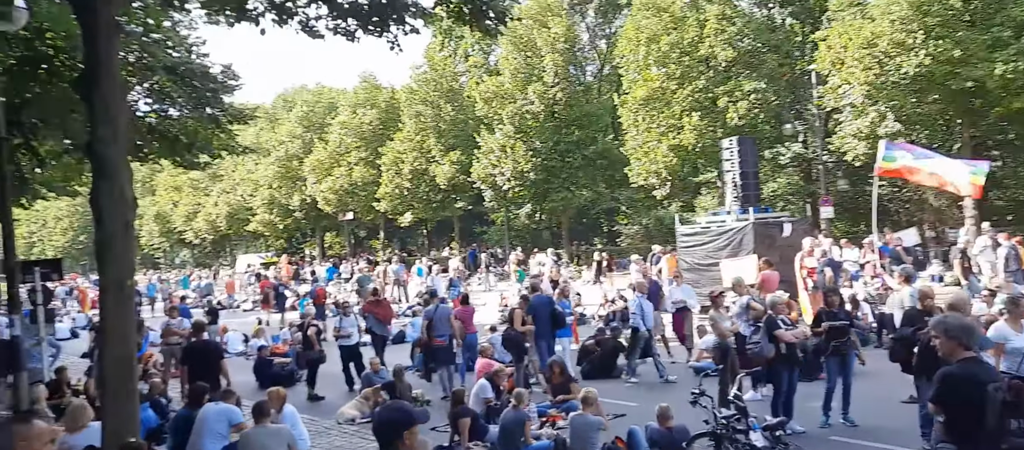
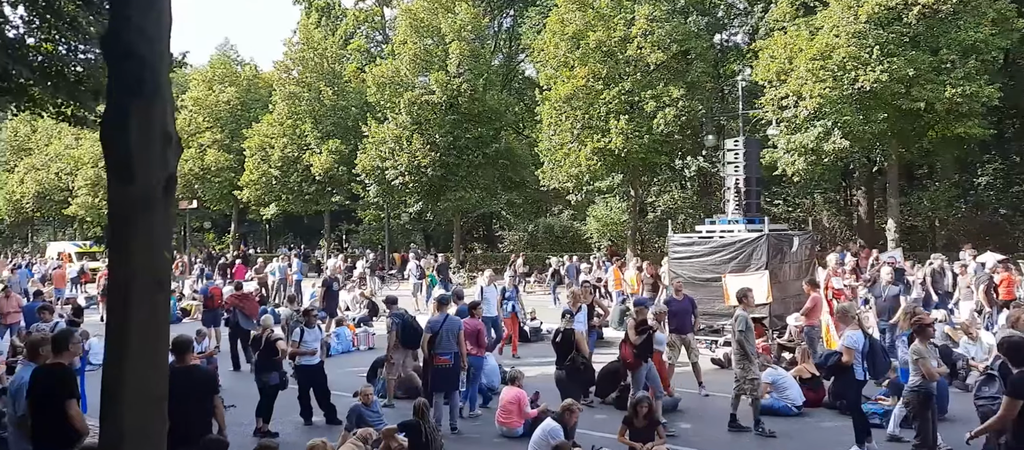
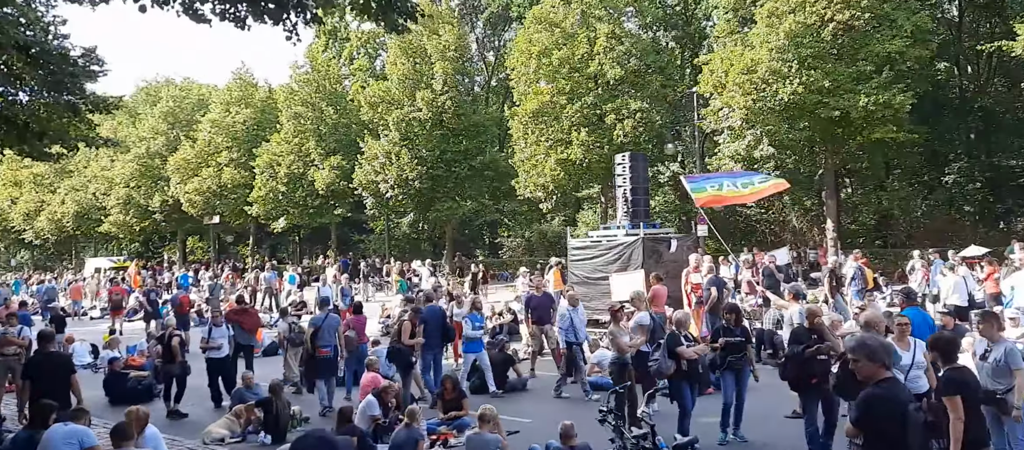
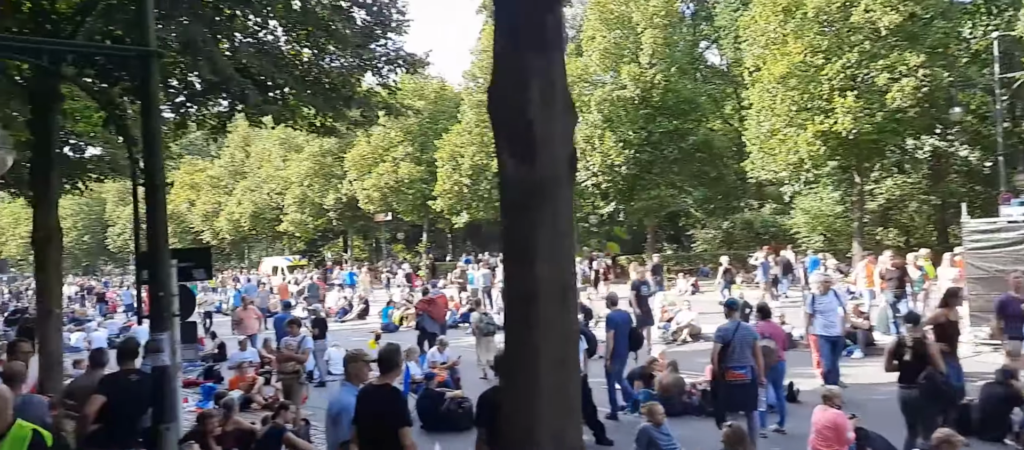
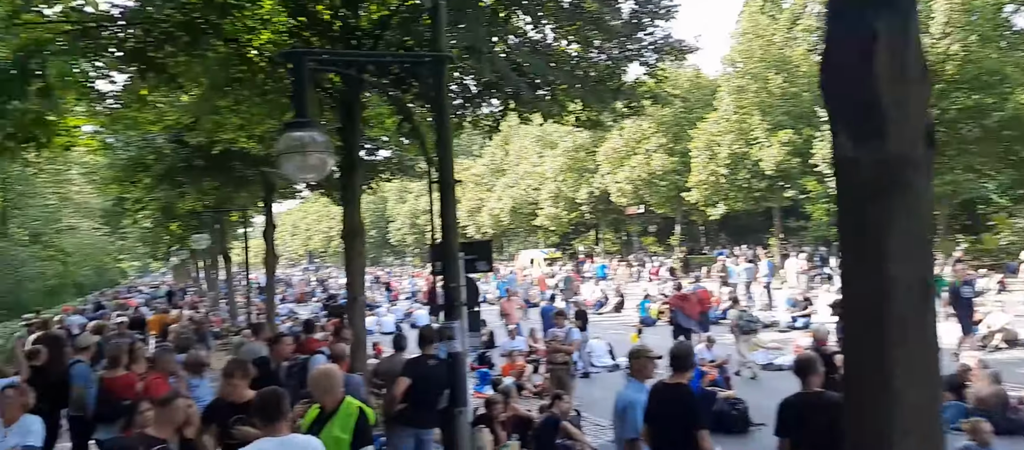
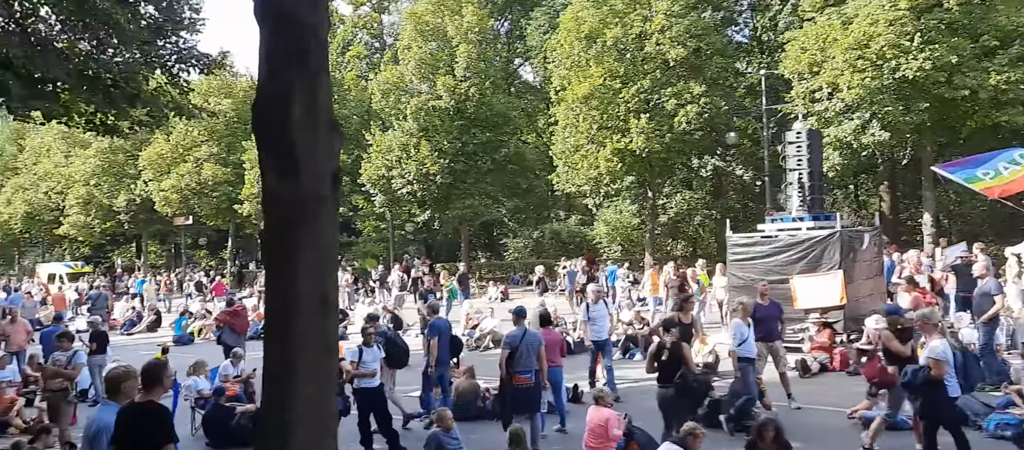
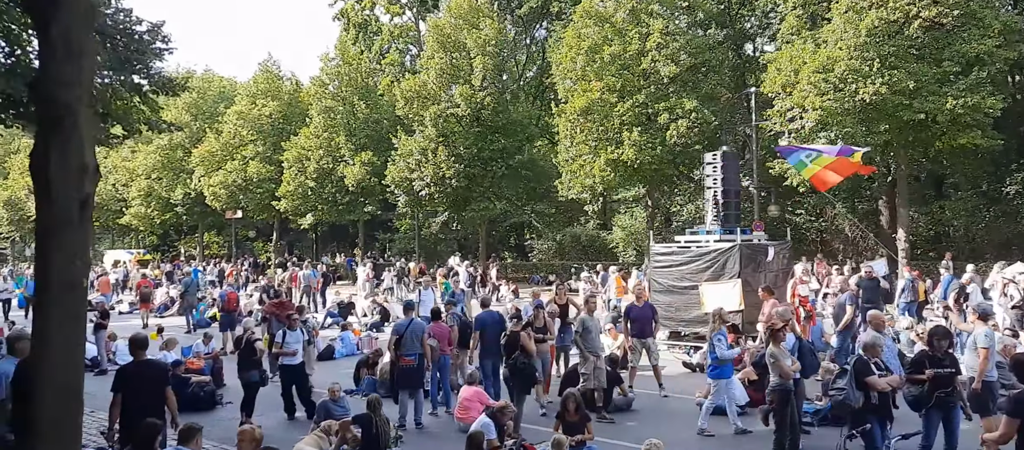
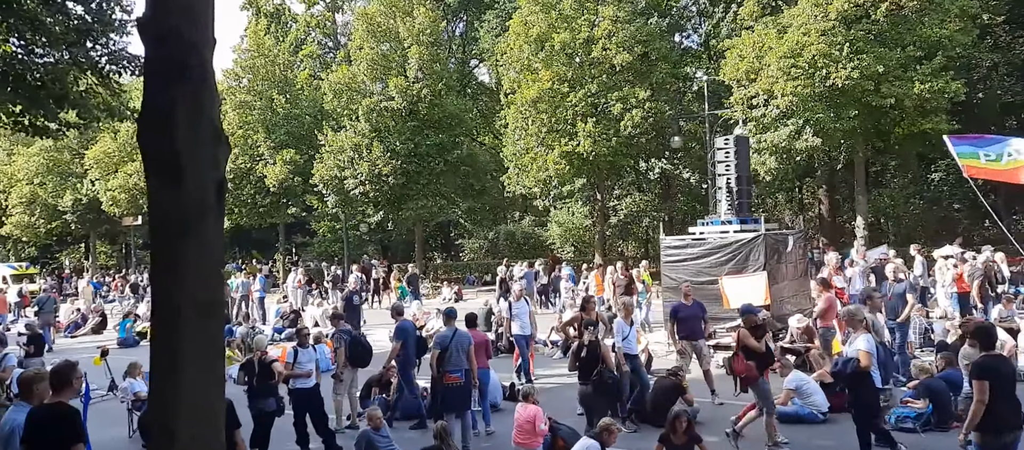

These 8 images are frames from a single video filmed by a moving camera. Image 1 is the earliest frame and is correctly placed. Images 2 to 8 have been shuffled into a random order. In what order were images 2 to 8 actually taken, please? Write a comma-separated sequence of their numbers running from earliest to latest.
3, 7, 2, 8, 6, 4, 5
